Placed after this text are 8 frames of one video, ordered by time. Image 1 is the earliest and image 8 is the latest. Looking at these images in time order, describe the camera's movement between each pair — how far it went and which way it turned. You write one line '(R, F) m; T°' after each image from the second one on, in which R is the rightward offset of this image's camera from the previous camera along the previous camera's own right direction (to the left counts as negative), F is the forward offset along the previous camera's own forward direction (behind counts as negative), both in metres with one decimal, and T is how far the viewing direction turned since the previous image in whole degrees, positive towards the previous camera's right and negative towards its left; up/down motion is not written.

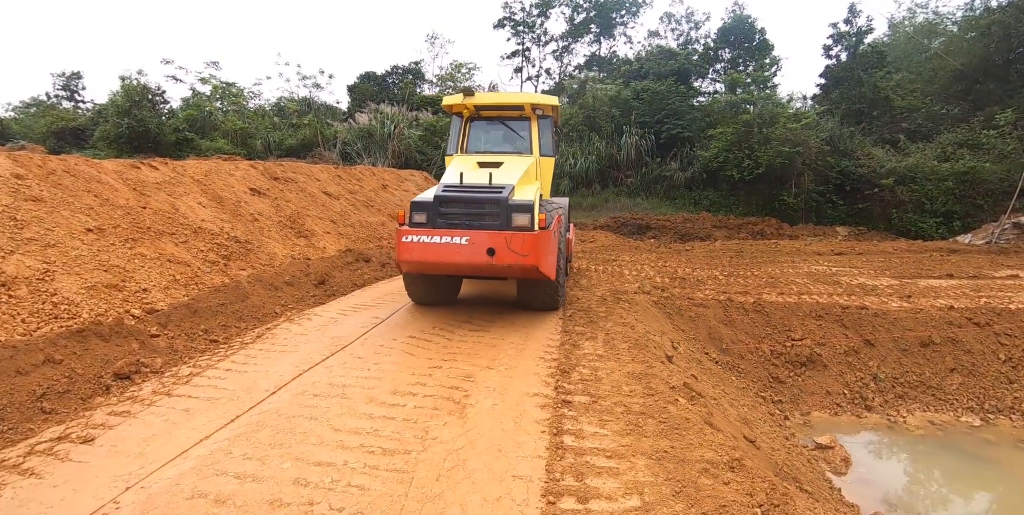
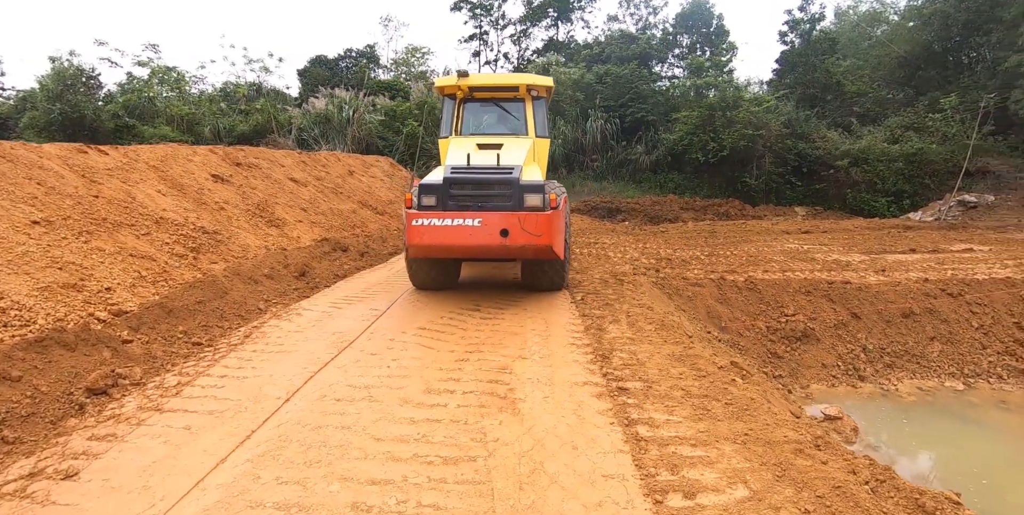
(-0.6, +0.4) m; +5°
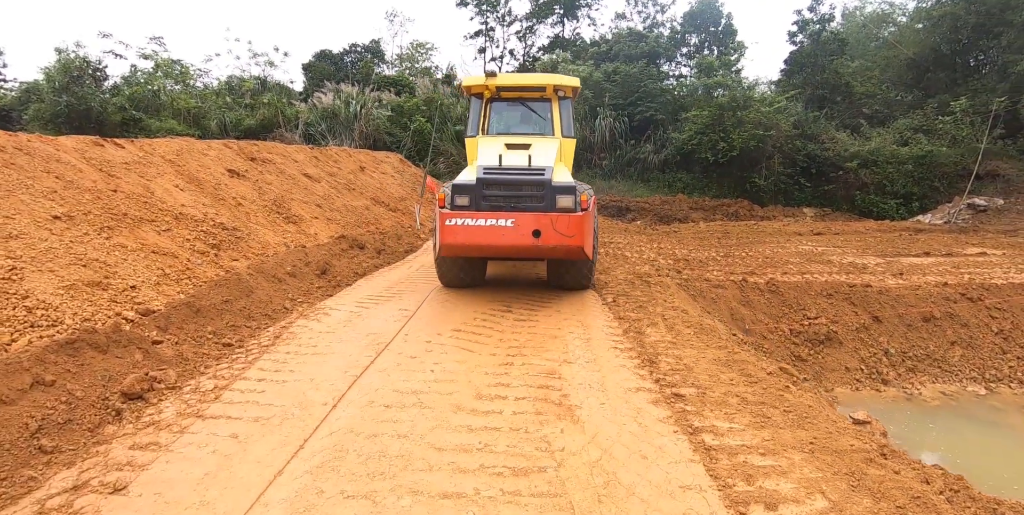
(-0.3, +0.1) m; 0°
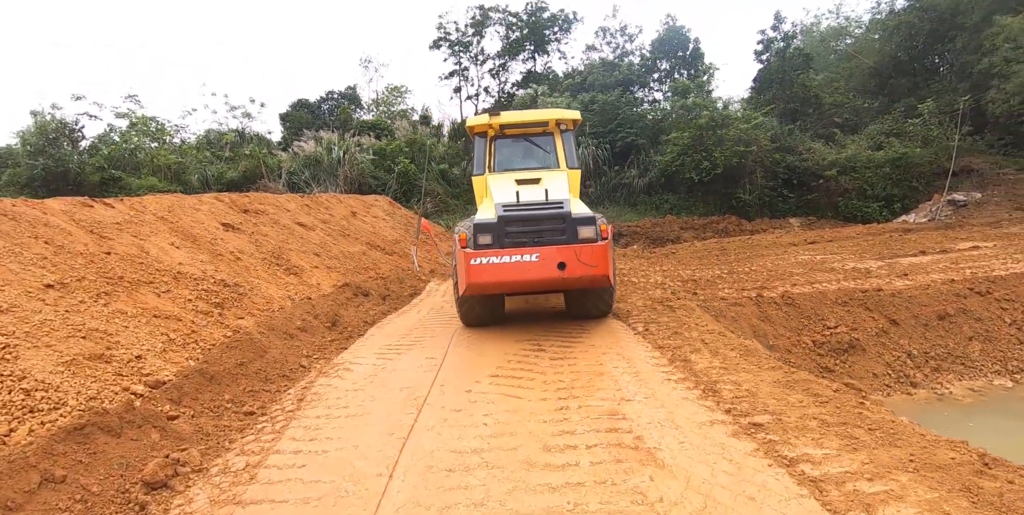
(-0.4, +0.3) m; +2°
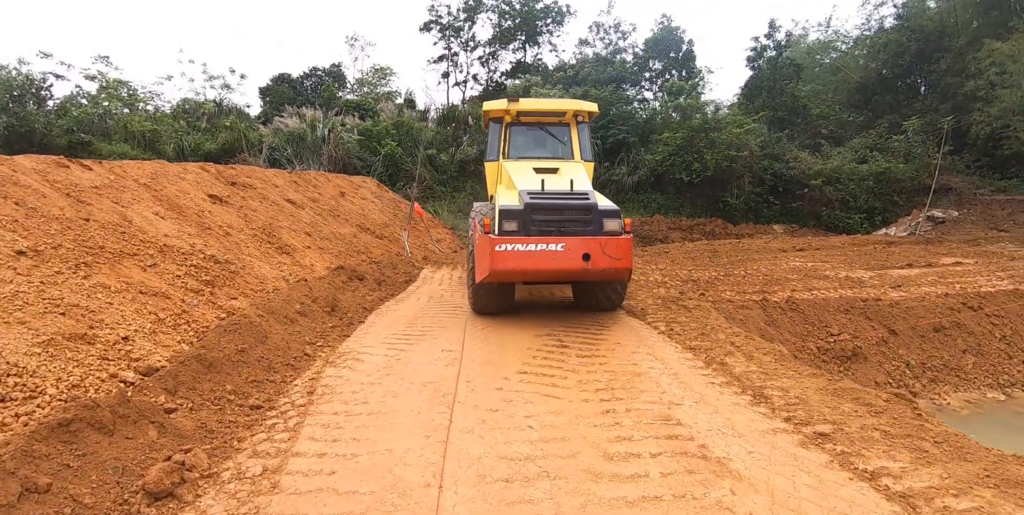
(-0.4, +0.4) m; +3°
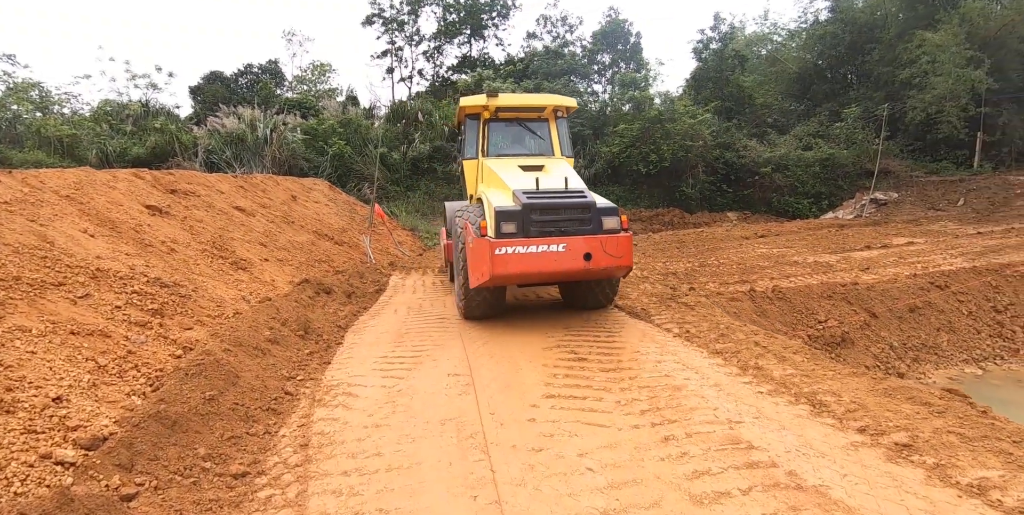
(-0.4, +0.6) m; +6°
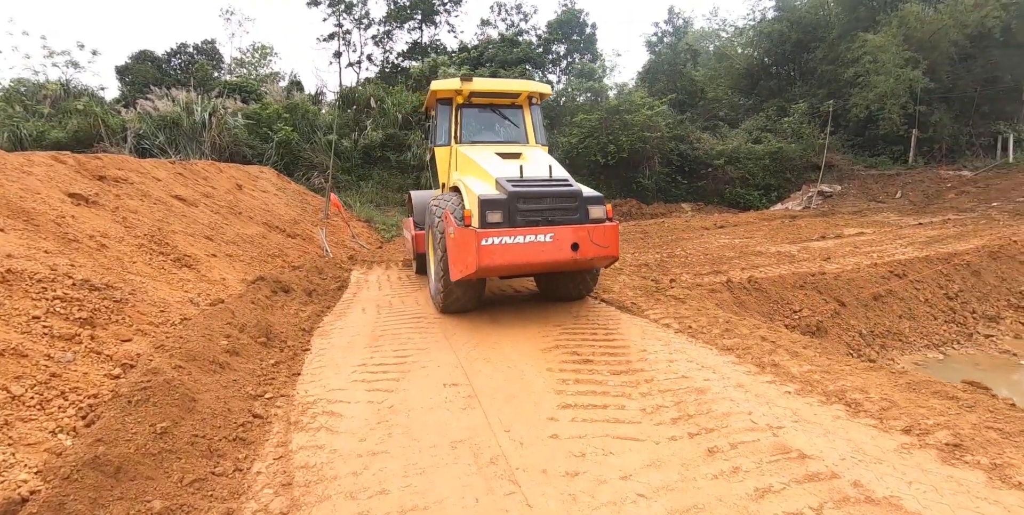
(-0.3, +0.4) m; +5°
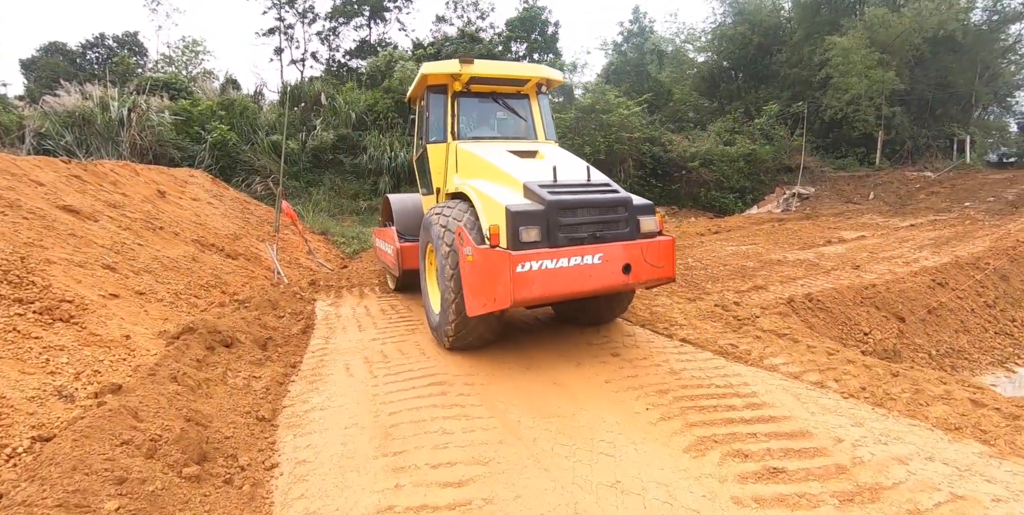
(-0.7, +1.6) m; +5°
